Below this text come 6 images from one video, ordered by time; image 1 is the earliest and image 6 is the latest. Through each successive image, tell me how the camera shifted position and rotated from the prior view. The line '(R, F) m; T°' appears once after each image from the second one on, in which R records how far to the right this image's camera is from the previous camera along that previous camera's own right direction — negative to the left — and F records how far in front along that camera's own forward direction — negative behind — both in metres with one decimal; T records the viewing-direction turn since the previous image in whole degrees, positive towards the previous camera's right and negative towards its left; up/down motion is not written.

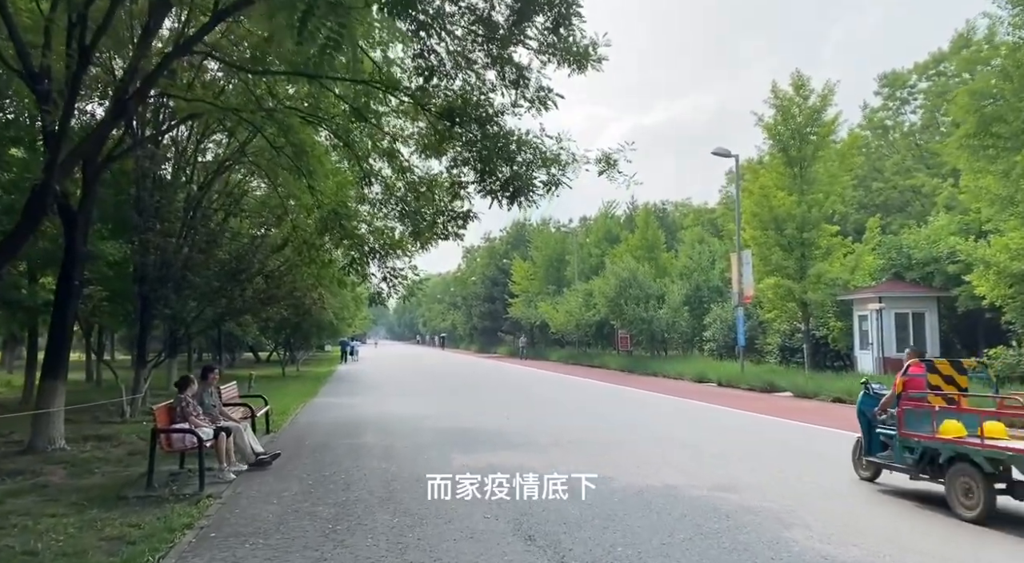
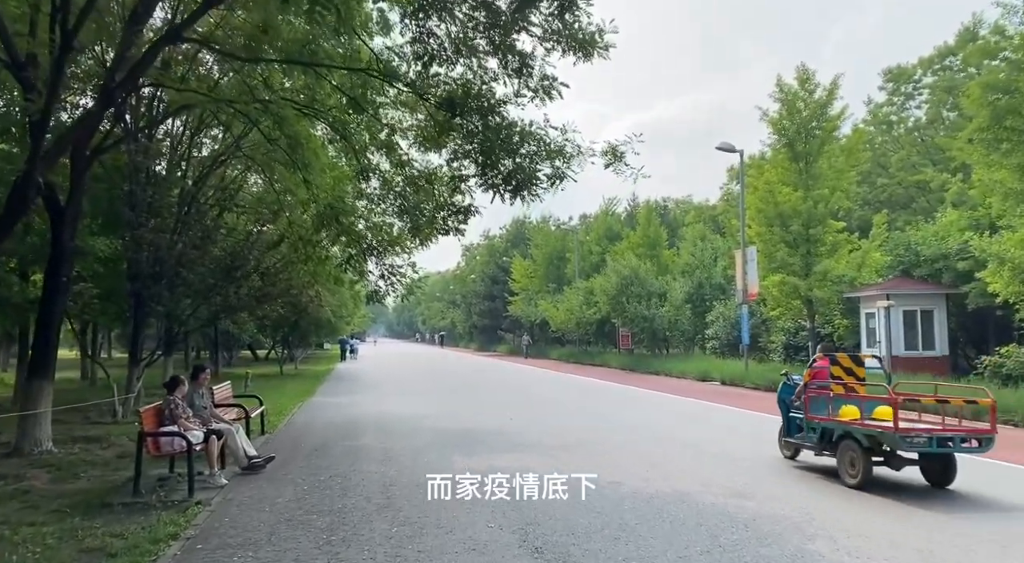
(0.0, +0.4) m; 0°
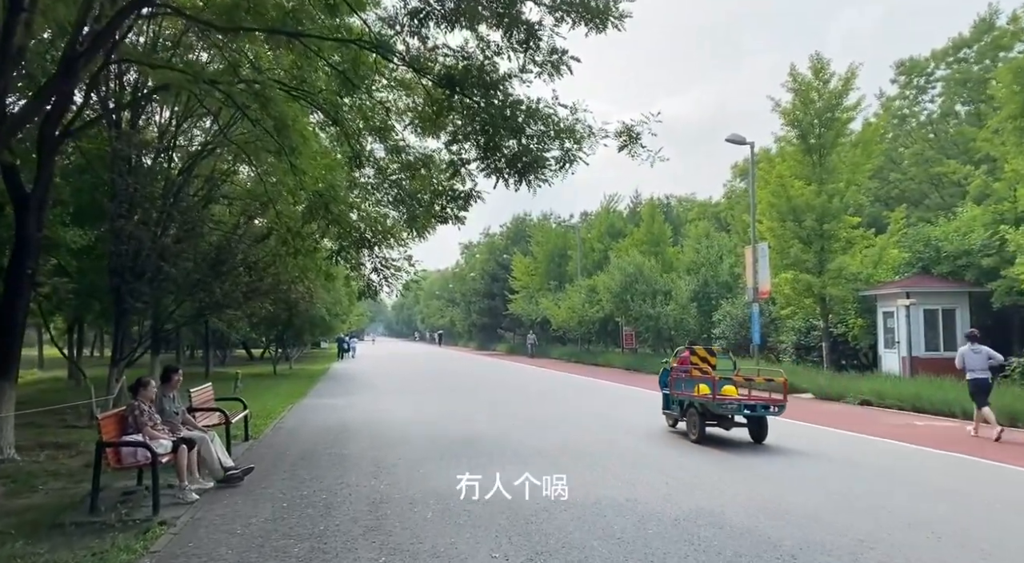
(-0.1, +0.8) m; 0°
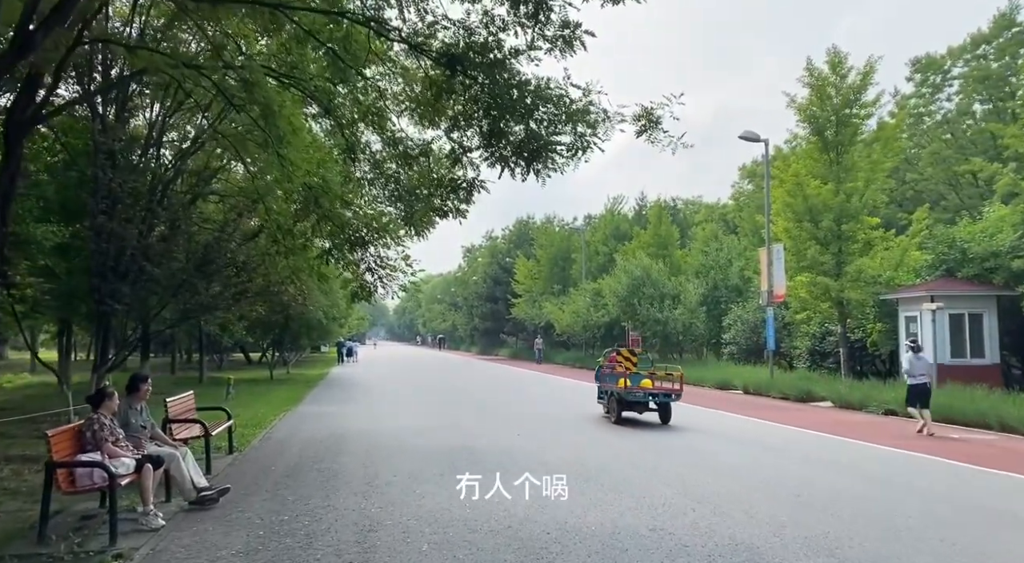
(0.0, +0.8) m; 0°
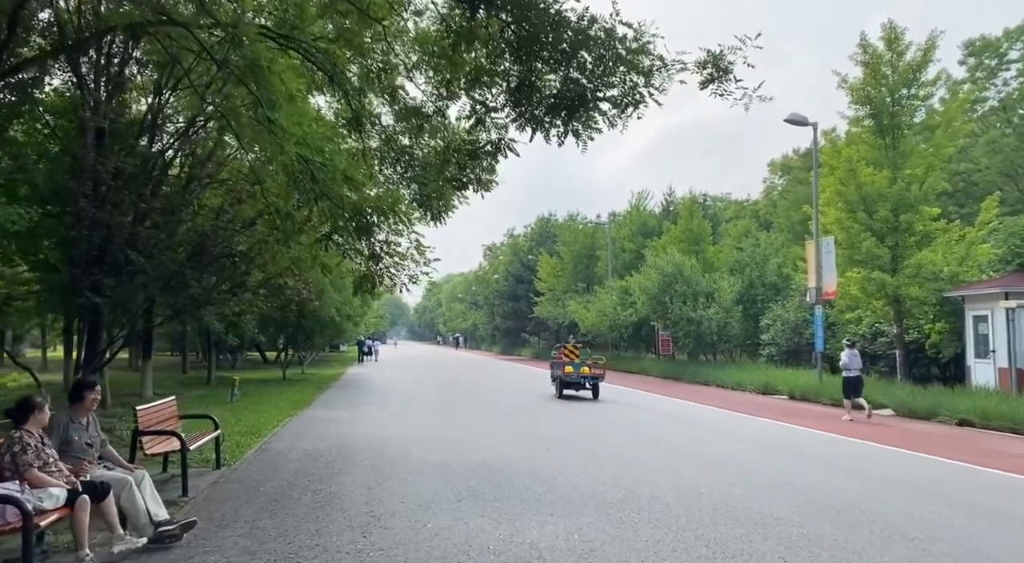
(-0.1, +1.4) m; -2°
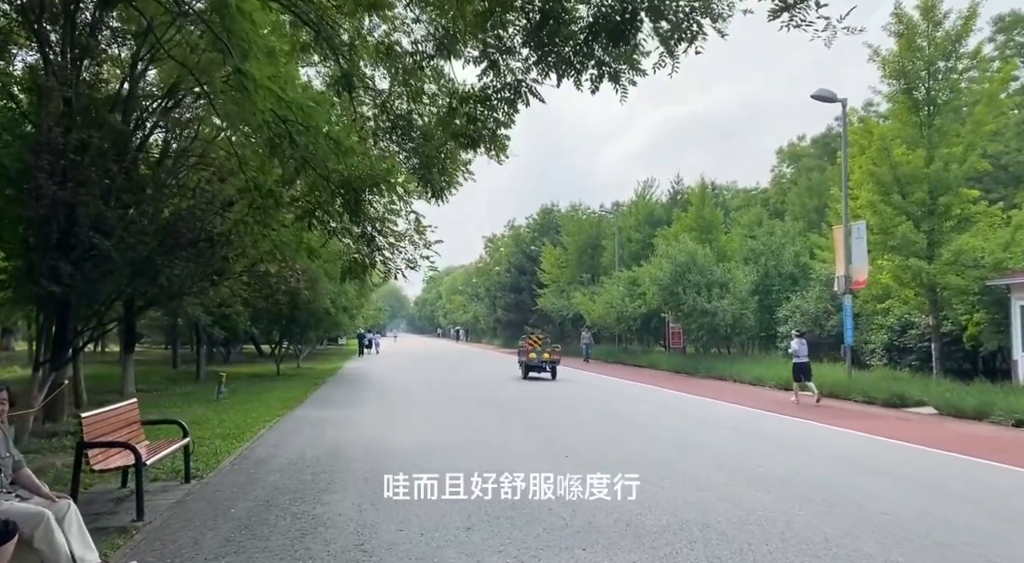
(-0.2, +1.2) m; 0°
